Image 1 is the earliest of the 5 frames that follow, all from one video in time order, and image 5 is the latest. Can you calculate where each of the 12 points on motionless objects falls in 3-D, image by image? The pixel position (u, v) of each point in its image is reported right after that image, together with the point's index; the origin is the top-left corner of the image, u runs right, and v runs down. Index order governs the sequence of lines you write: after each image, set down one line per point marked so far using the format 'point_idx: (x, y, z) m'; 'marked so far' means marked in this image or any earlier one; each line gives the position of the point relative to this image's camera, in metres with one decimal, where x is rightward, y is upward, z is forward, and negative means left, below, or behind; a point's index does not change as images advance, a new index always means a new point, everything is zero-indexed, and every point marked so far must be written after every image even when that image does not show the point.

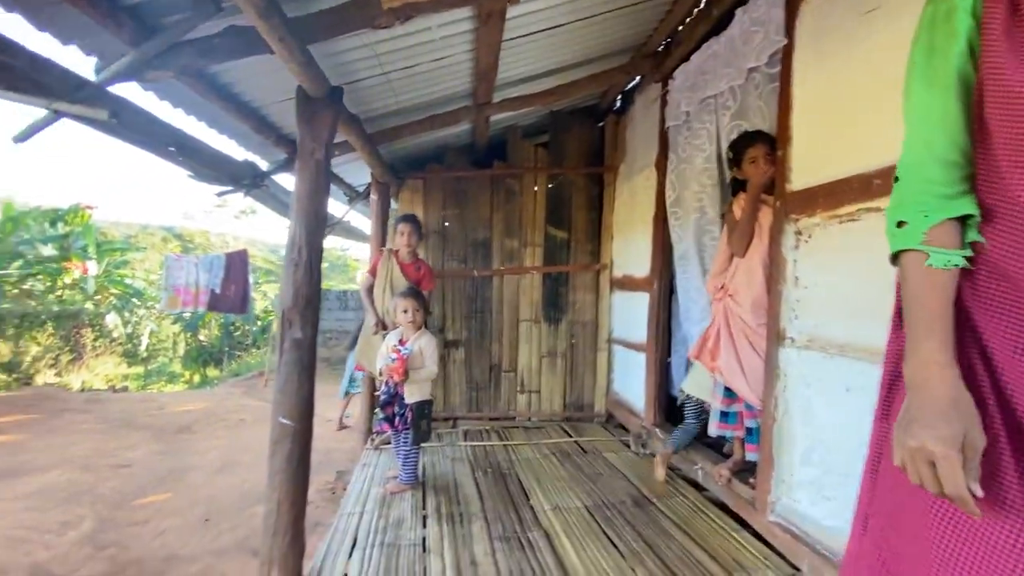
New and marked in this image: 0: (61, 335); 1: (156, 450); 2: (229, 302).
0: (-10.6, -1.1, +12.3) m
1: (-5.6, -2.5, +7.6) m
2: (-6.4, -0.3, +11.0) m
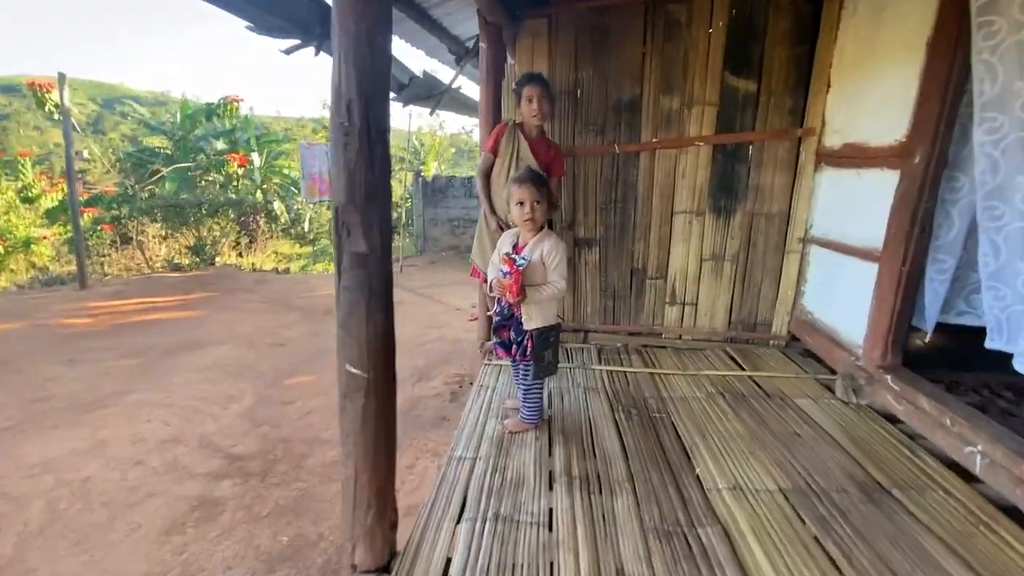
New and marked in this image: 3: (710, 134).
0: (-7.2, +2.0, +13.5) m
1: (-3.5, -0.7, +8.2) m
2: (-3.5, +2.2, +11.1) m
3: (+1.4, +1.1, +3.5) m
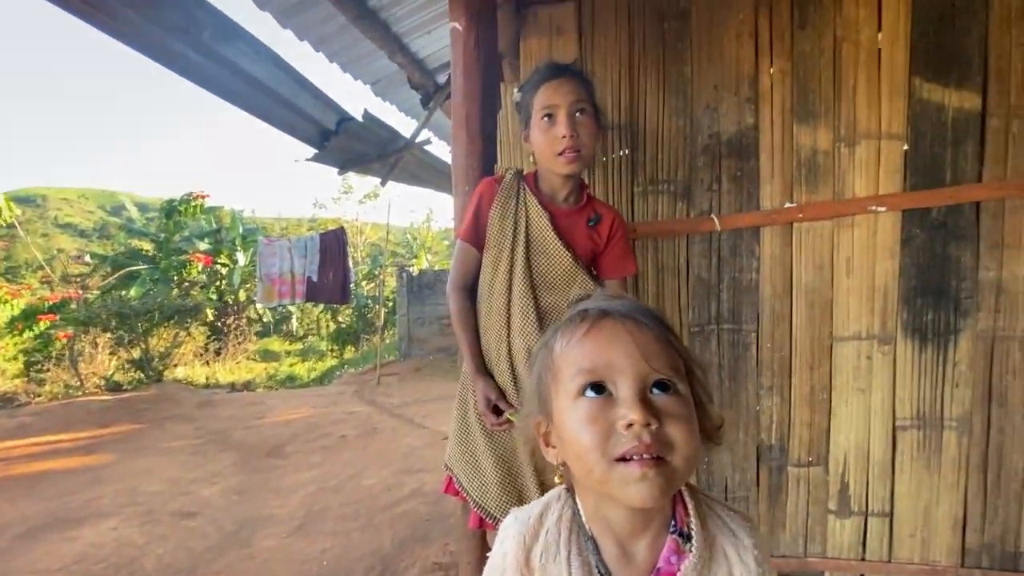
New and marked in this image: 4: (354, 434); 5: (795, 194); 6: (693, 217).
0: (-7.2, -0.9, +11.7) m
1: (-3.4, -2.4, +6.0) m
2: (-3.5, -0.1, +9.4) m
3: (+1.5, +0.4, +1.8) m
4: (-2.4, -2.2, +7.4) m
5: (+1.1, +0.4, +1.9) m
6: (+0.7, +0.3, +2.0) m
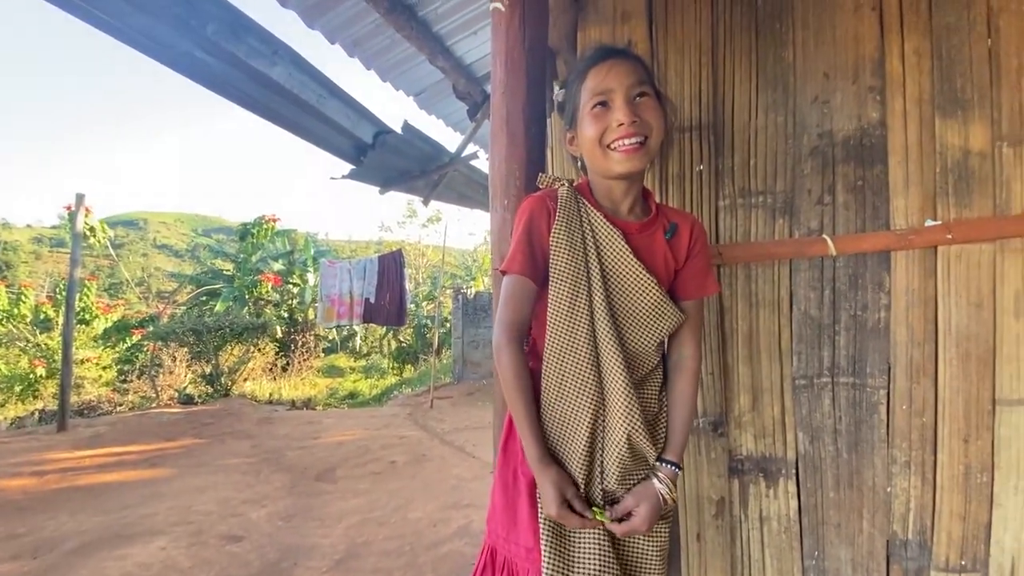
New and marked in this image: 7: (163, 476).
0: (-5.9, -1.4, +12.1) m
1: (-2.8, -2.6, +5.9) m
2: (-2.5, -0.5, +9.4) m
3: (+1.6, +0.2, +1.3) m
4: (-1.6, -2.6, +7.2) m
5: (+1.3, +0.2, +1.4) m
6: (+0.9, +0.2, +1.5) m
7: (-4.9, -2.6, +6.8) m
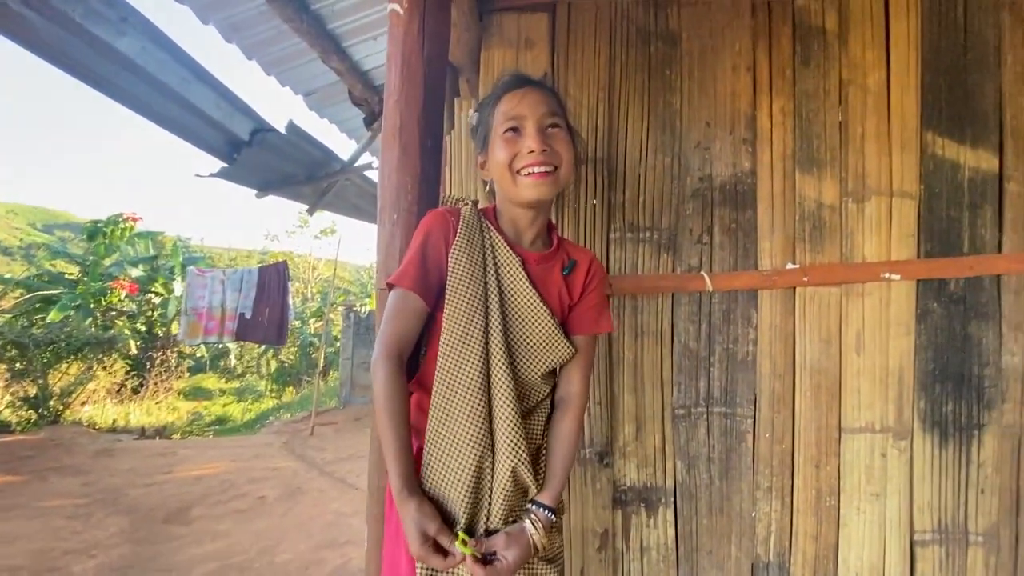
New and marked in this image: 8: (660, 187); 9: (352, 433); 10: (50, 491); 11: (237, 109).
0: (-8.3, -1.6, +10.5) m
1: (-4.1, -2.7, +5.0) m
2: (-4.4, -0.7, +8.6) m
3: (+1.3, +0.1, +1.6) m
4: (-3.2, -2.8, +6.5) m
5: (+0.9, +0.1, +1.6) m
6: (+0.6, +0.1, +1.6) m
7: (-6.3, -2.7, +5.4) m
8: (+0.5, +0.3, +1.6) m
9: (-3.1, -2.8, +9.4) m
10: (-6.2, -2.7, +6.4) m
11: (-1.5, +1.0, +2.8) m
